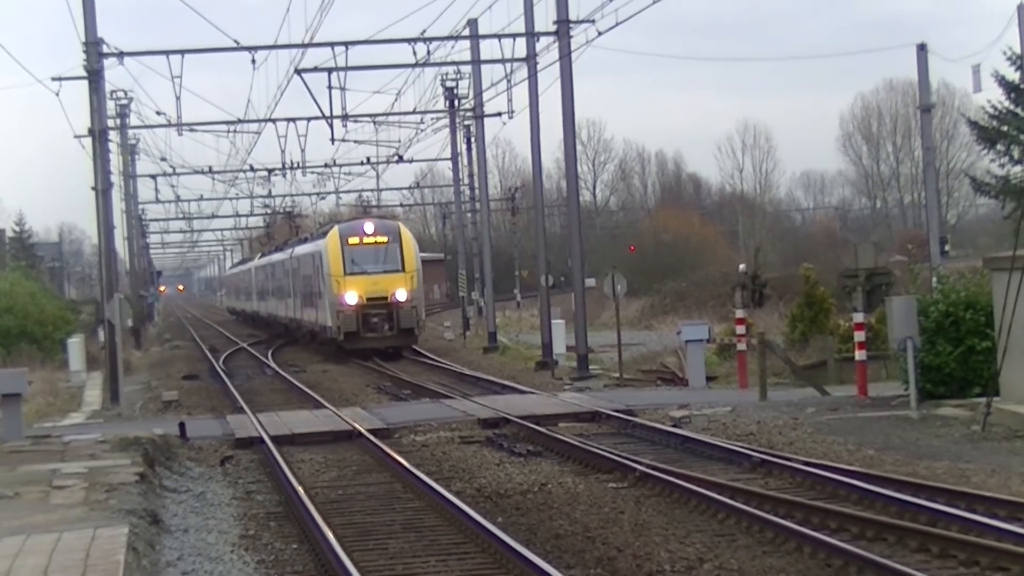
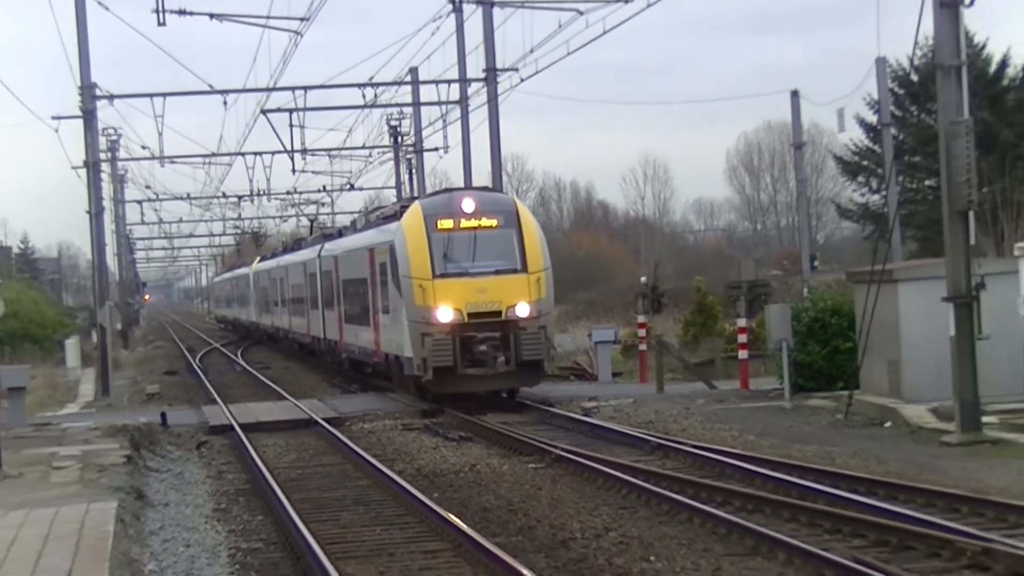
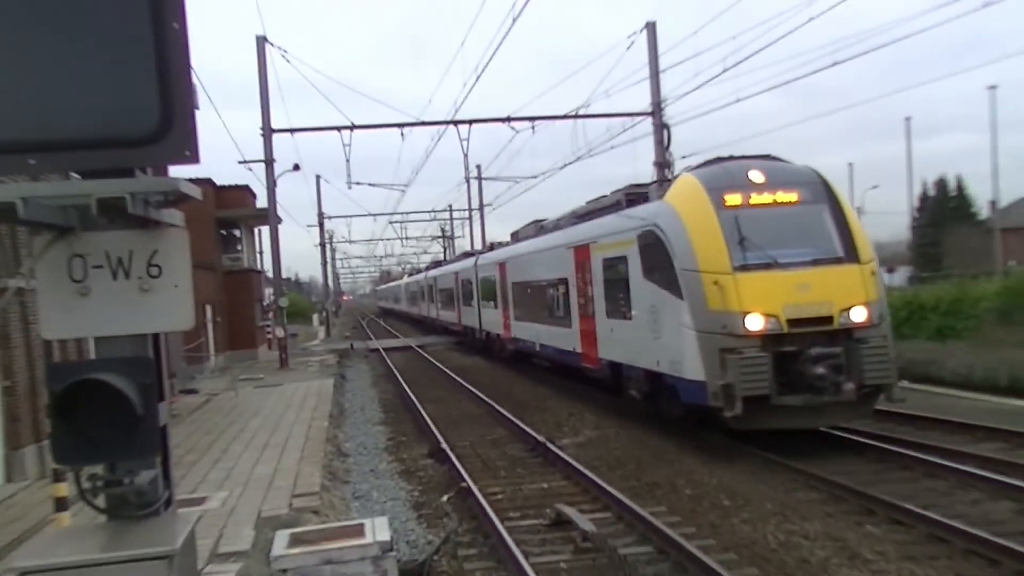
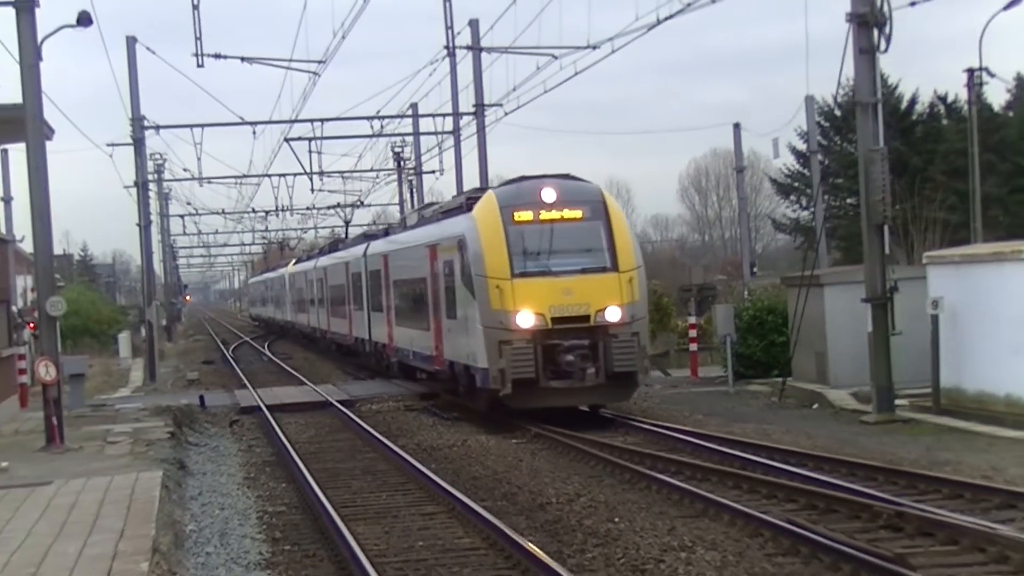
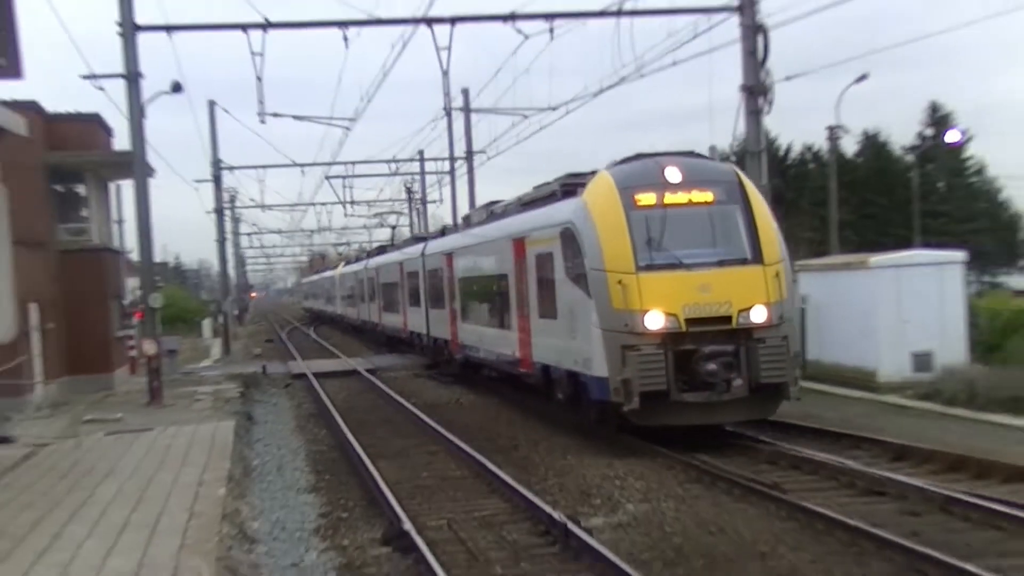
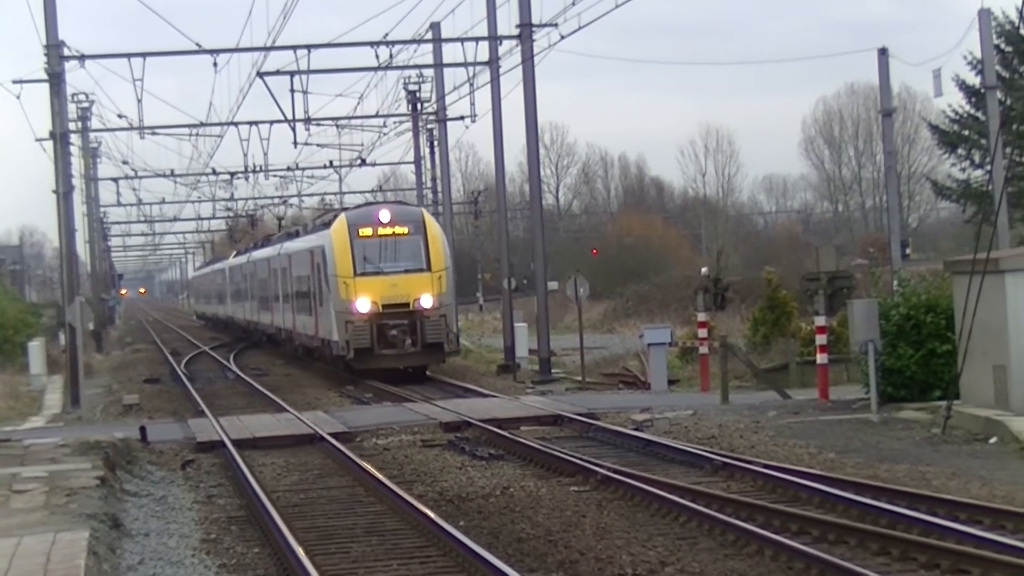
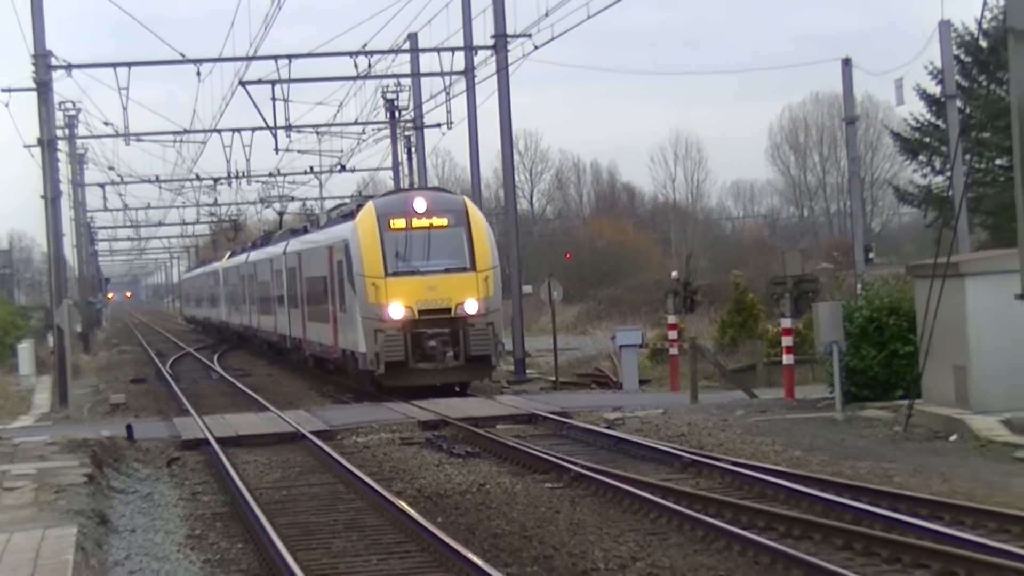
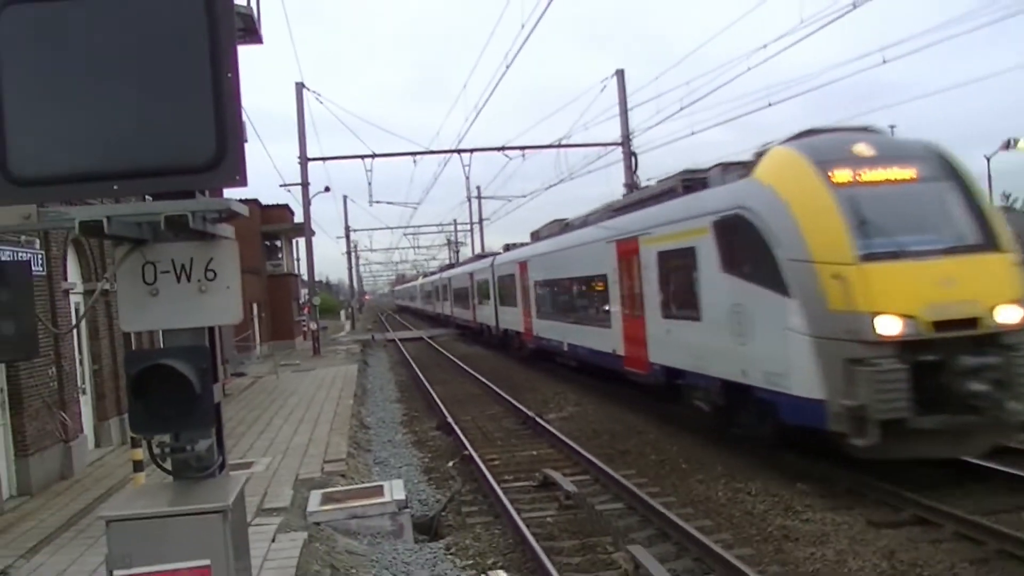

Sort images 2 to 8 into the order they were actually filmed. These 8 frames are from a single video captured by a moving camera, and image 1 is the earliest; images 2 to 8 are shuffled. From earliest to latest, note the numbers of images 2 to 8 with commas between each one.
6, 7, 2, 4, 5, 3, 8
